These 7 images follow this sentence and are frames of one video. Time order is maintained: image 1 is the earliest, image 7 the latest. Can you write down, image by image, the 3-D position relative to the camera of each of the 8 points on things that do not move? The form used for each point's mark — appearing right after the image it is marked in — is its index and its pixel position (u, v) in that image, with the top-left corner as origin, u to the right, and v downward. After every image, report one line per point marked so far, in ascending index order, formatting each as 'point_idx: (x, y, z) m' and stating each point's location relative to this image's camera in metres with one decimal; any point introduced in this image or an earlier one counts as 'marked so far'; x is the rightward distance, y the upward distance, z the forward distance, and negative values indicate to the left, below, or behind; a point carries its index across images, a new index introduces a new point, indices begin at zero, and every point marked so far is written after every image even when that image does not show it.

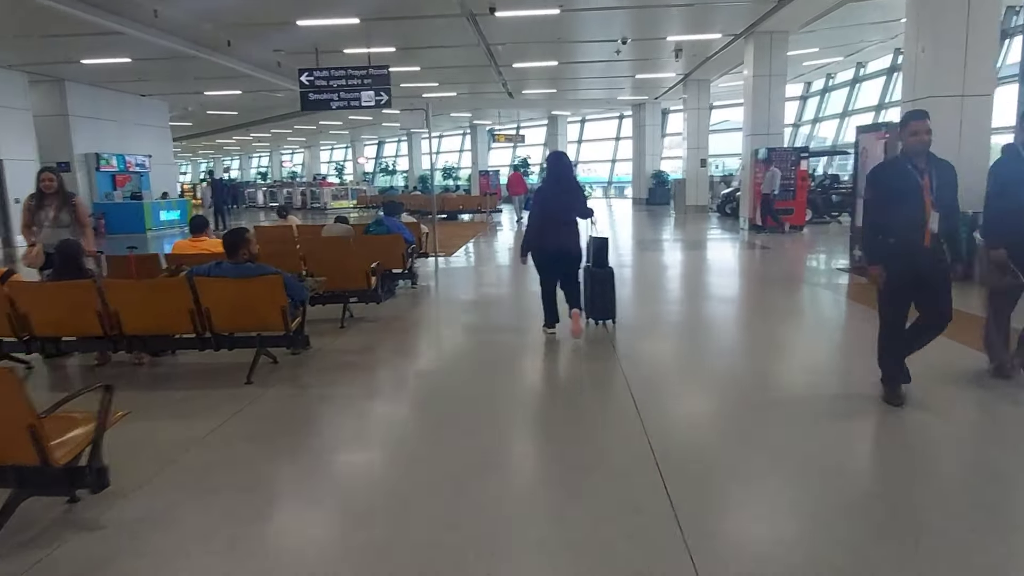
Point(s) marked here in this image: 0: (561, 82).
0: (+1.3, +5.4, +18.9) m
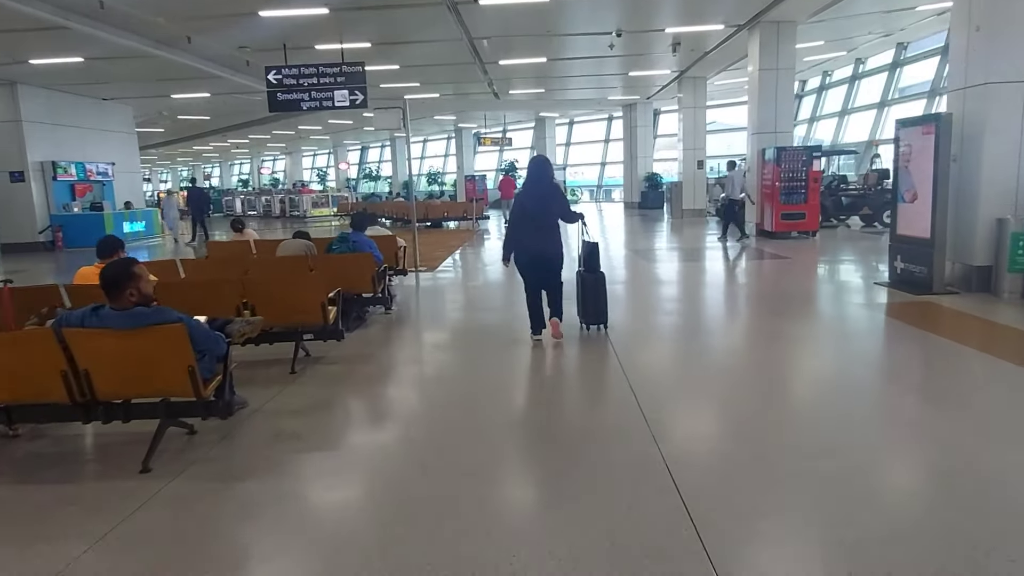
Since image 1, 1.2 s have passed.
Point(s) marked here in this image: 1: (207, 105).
0: (+0.9, +5.2, +18.0) m
1: (-8.2, +4.9, +19.4) m
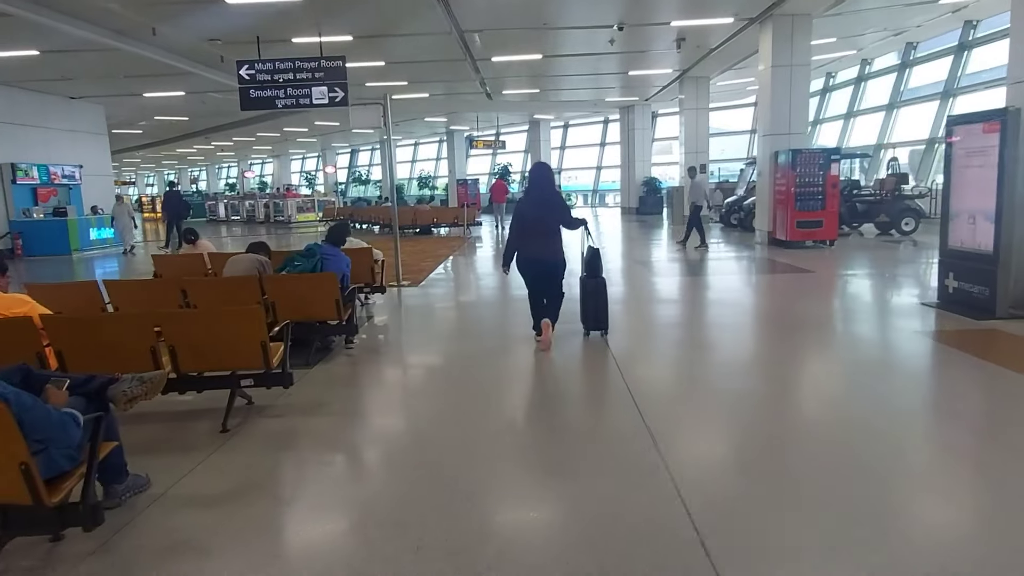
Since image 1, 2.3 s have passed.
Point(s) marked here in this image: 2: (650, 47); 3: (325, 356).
0: (+0.8, +4.9, +17.1) m
1: (-8.4, +4.7, +18.4) m
2: (+2.6, +4.5, +13.5) m
3: (-1.3, -0.5, +4.9) m
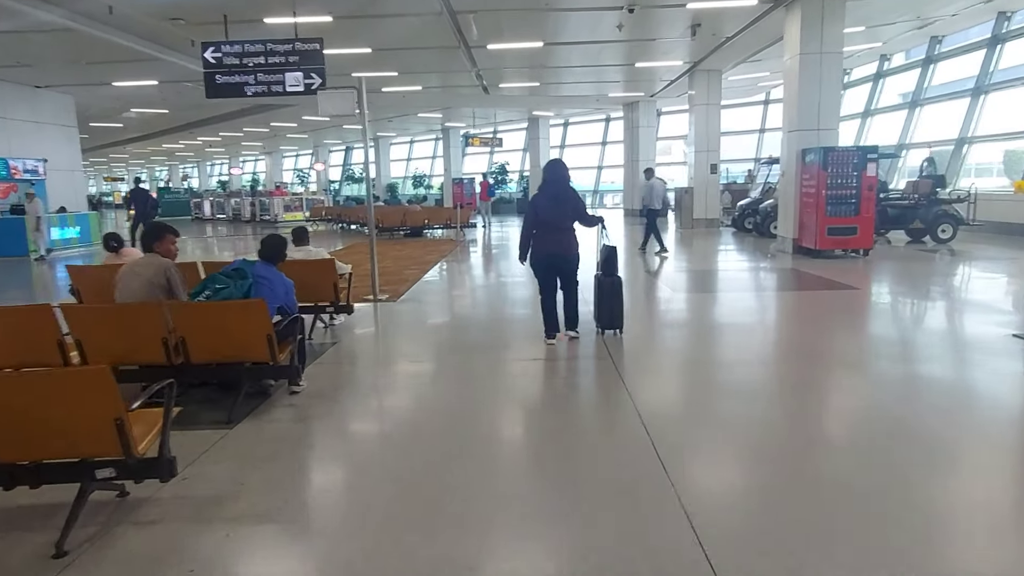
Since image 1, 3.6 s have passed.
0: (+0.7, +4.8, +16.0) m
1: (-8.4, +4.6, +17.2) m
2: (+2.6, +4.3, +12.3) m
3: (-1.3, -0.6, +3.8) m
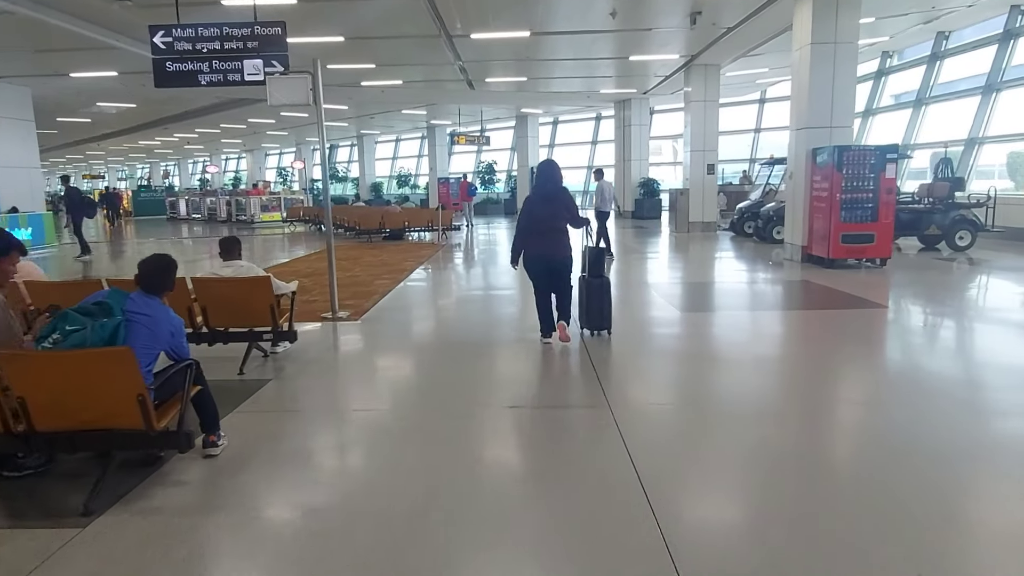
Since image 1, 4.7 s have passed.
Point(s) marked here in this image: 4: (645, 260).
0: (+0.5, +4.6, +15.1) m
1: (-8.7, +4.5, +16.2) m
2: (+2.3, +4.2, +11.5) m
3: (-1.5, -0.7, +2.9) m
4: (+2.2, +0.4, +11.9) m
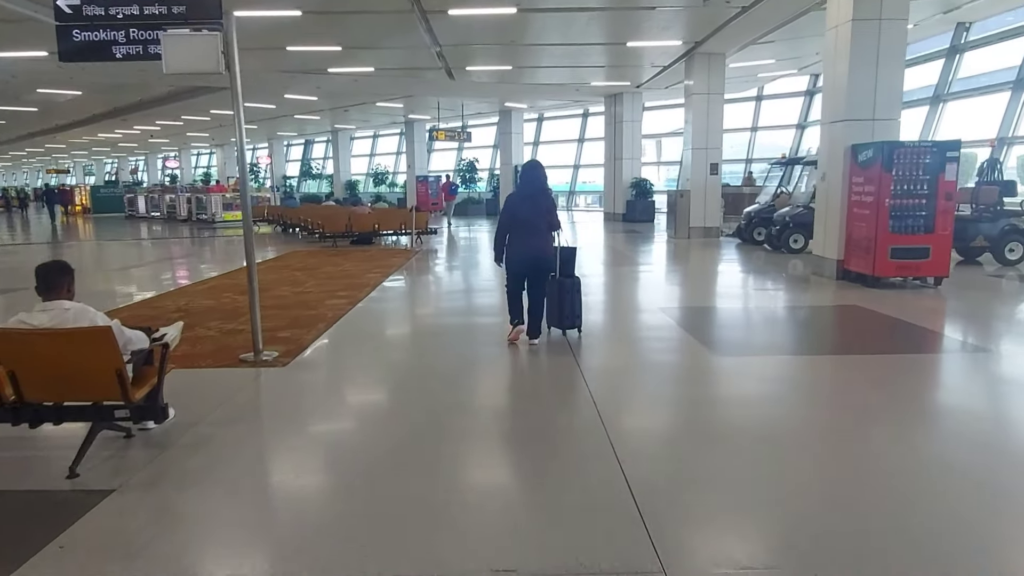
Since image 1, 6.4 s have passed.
0: (+0.1, +4.4, +13.6) m
1: (-9.1, +4.3, +14.5) m
2: (+2.1, +4.0, +10.0) m
3: (-1.5, -1.0, +1.4) m
4: (+2.0, +0.2, +10.5) m
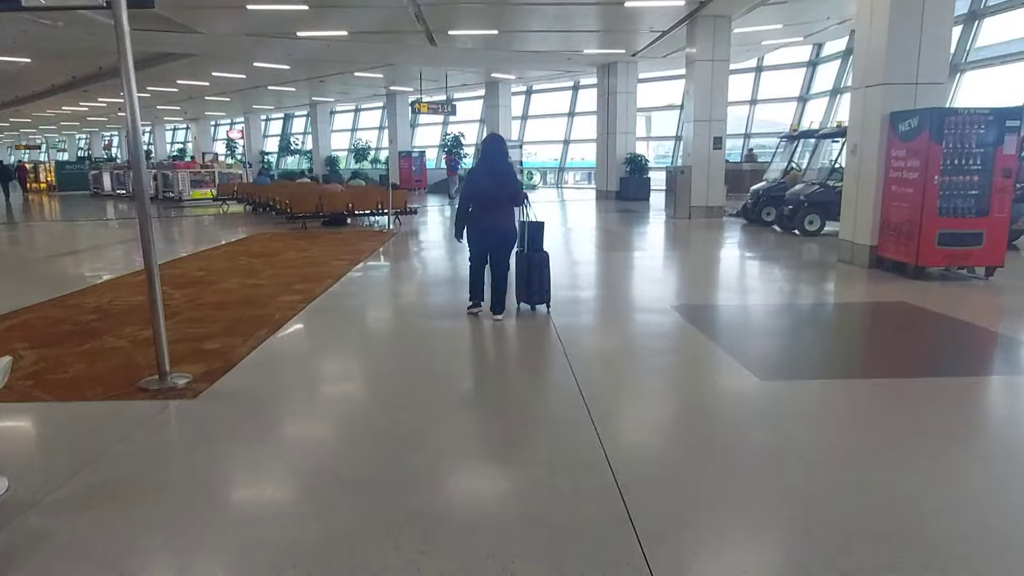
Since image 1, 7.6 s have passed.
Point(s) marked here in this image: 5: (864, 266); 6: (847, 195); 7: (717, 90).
0: (-0.1, +4.7, +12.4) m
1: (-9.3, +4.6, +13.2) m
2: (+1.9, +4.1, +8.9) m
3: (-1.5, -1.1, +0.4) m
4: (+1.8, +0.4, +9.4) m
5: (+3.4, +0.2, +7.0) m
6: (+3.4, +1.0, +7.2) m
7: (+3.7, +3.6, +13.1) m
